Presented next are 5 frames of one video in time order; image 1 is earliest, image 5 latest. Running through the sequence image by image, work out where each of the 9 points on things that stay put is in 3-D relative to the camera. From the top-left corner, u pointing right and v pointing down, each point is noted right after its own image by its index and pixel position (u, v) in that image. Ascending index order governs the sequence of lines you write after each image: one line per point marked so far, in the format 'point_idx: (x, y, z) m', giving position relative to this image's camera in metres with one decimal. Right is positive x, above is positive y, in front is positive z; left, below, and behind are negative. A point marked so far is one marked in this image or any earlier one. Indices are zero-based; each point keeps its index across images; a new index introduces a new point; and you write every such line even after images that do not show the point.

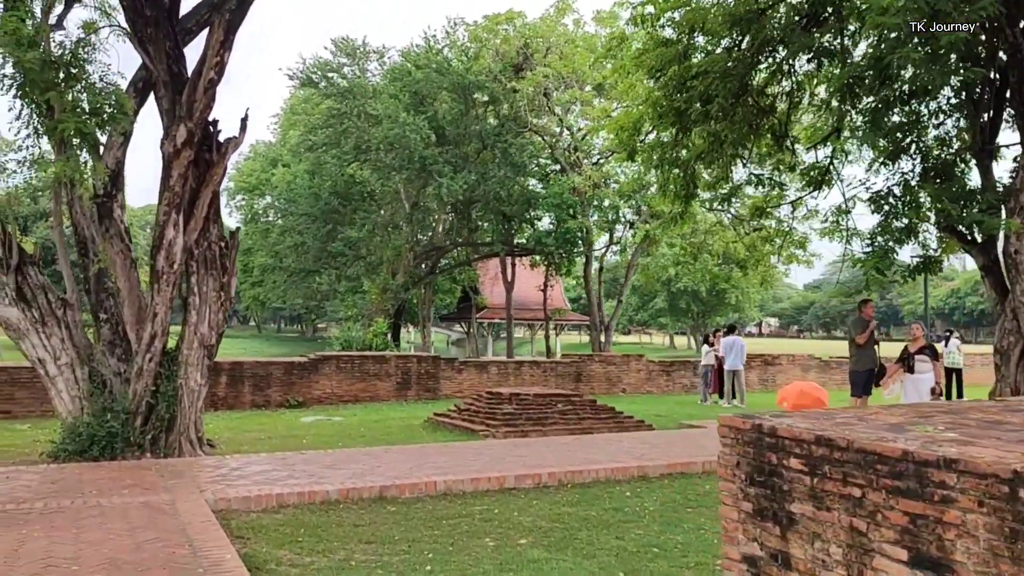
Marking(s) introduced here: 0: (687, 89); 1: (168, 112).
0: (+2.6, +3.0, +13.0) m
1: (-3.5, +1.8, +9.0) m
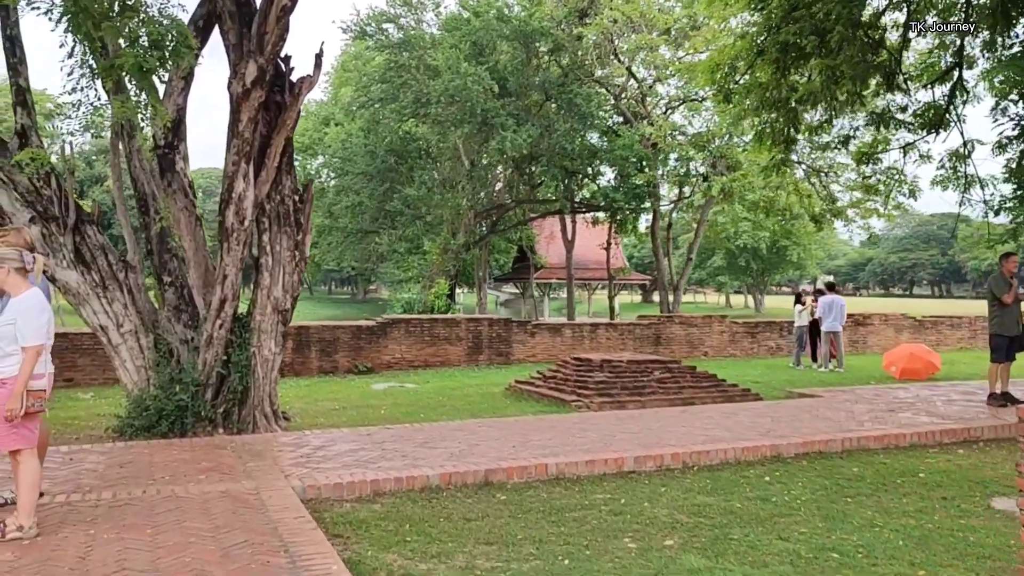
0: (+3.7, +3.6, +11.6) m
1: (-2.5, +2.2, +8.1) m
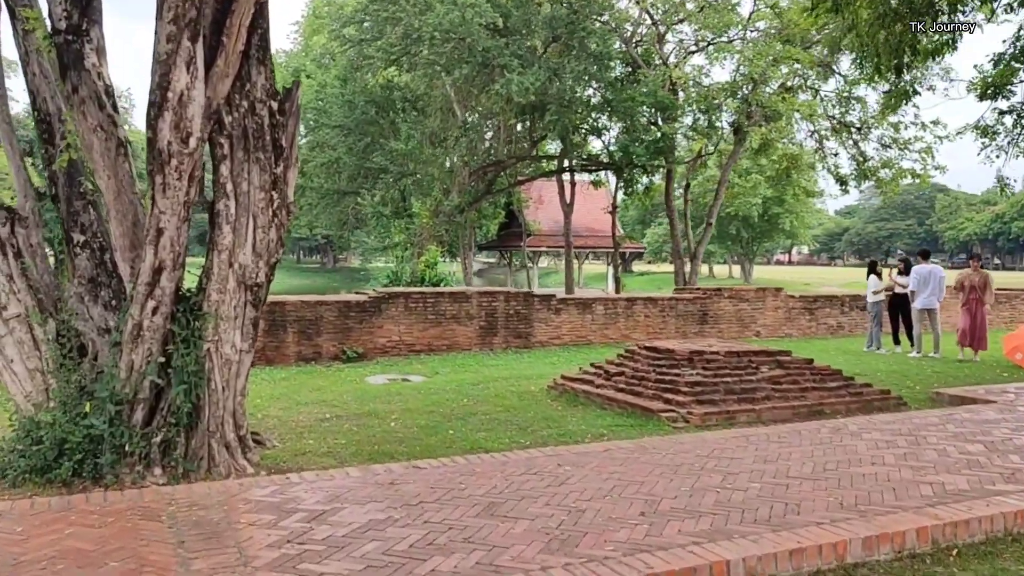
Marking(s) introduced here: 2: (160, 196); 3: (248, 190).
0: (+4.2, +3.9, +8.7) m
1: (-1.9, +2.4, +5.0) m
2: (-2.0, +0.5, +5.1) m
3: (-1.6, +0.6, +5.5) m
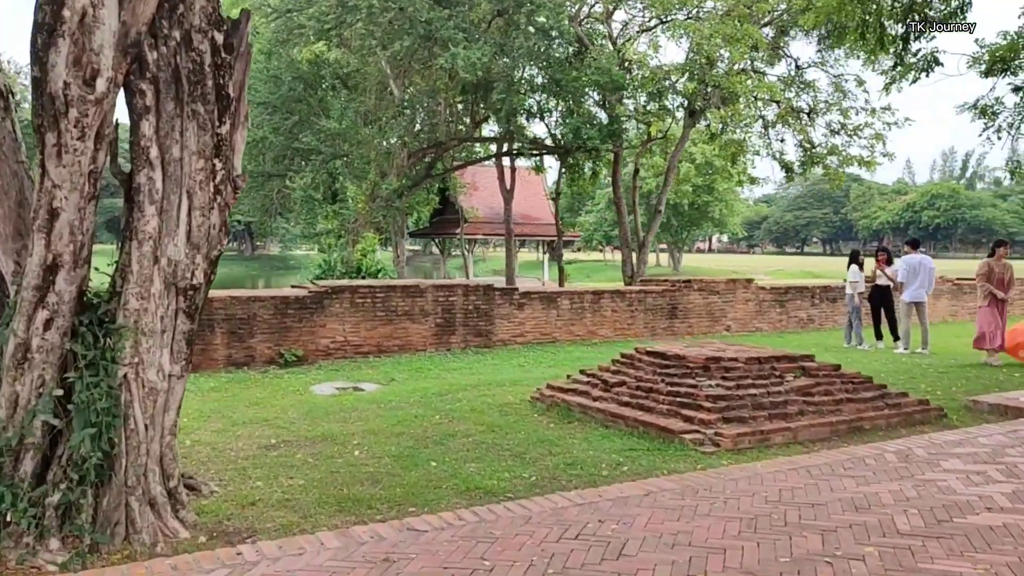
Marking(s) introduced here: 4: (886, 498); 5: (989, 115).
0: (+4.0, +3.9, +7.7) m
1: (-1.8, +2.4, +3.5) m
2: (-1.9, +0.5, +3.6) m
3: (-1.5, +0.6, +4.0) m
4: (+1.9, -1.1, +4.5) m
5: (+5.8, +2.1, +10.7) m
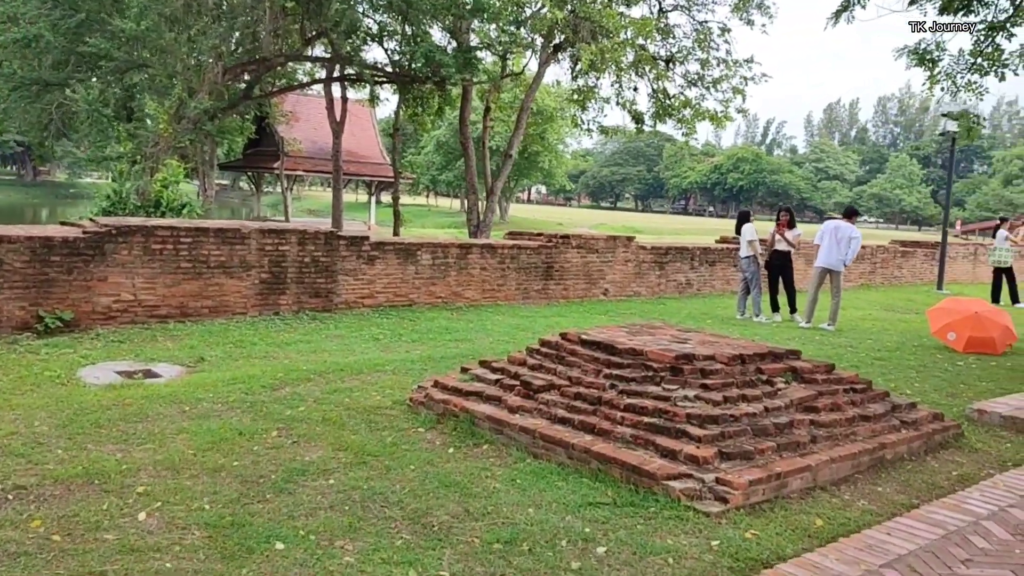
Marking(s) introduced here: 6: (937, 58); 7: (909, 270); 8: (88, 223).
0: (+3.4, +4.1, +6.0) m
1: (-1.5, +2.4, +0.7) m
2: (-1.7, +0.5, +0.9) m
3: (-1.4, +0.6, +1.4) m
4: (+1.7, -1.1, +2.6) m
5: (+4.4, +2.4, +9.3) m
6: (+4.5, +2.4, +9.3) m
7: (+7.9, +0.4, +17.4) m
8: (-3.8, +0.6, +7.8) m
